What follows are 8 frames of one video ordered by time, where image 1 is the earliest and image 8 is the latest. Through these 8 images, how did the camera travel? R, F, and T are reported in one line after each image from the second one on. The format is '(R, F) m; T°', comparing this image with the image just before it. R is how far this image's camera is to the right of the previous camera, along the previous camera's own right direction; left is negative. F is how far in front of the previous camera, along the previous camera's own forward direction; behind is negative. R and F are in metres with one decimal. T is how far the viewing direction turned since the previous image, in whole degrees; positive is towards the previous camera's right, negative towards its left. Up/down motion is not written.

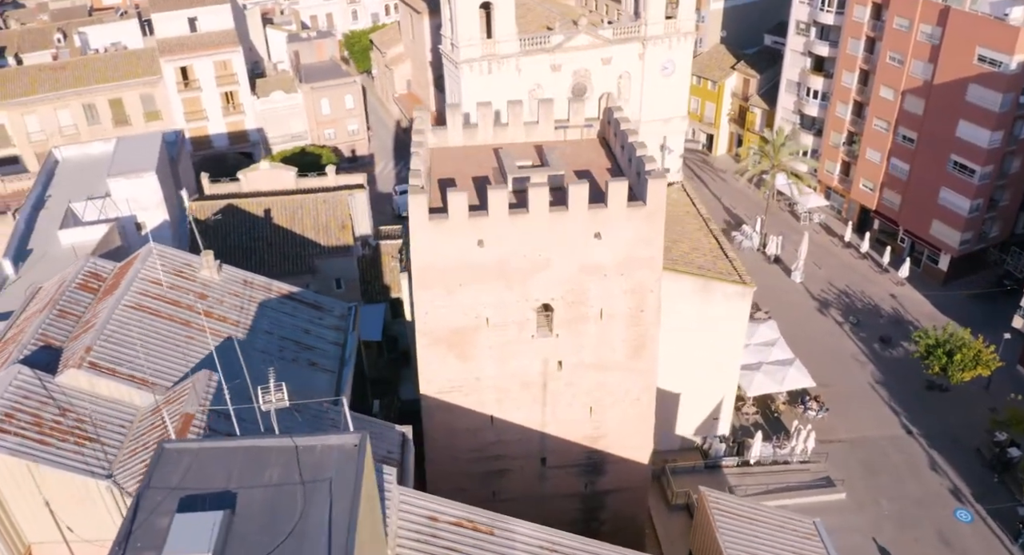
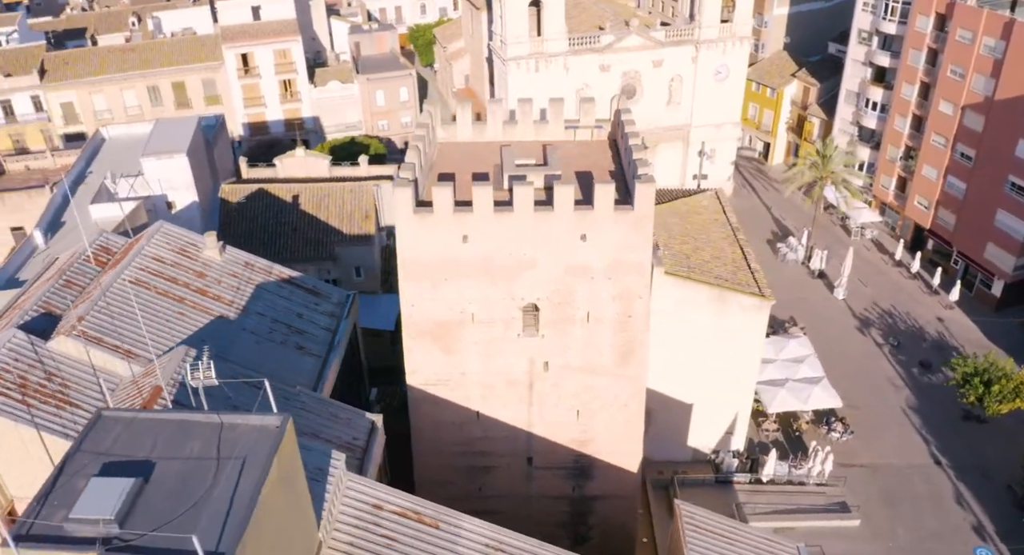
(+1.9, +0.1) m; -5°
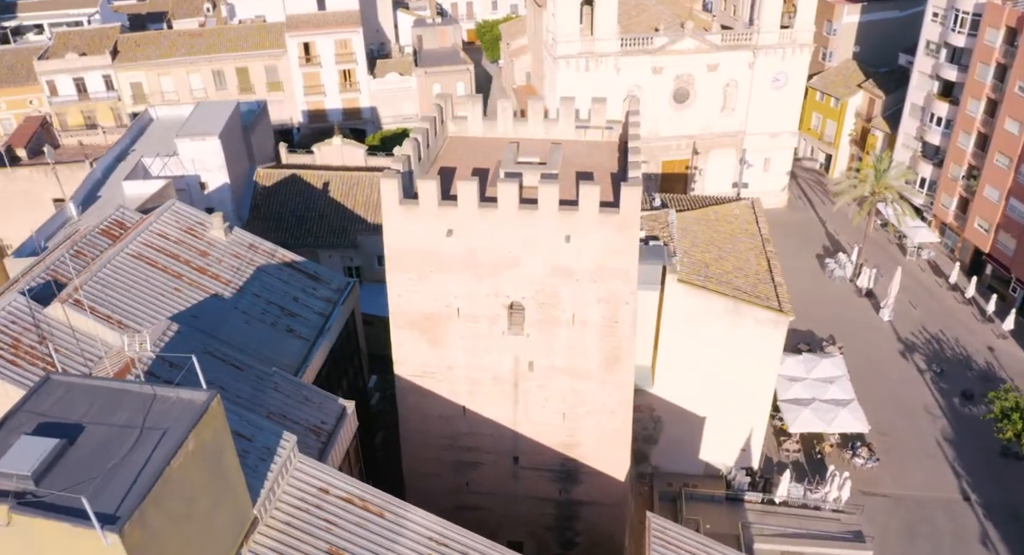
(+2.0, +0.2) m; -5°
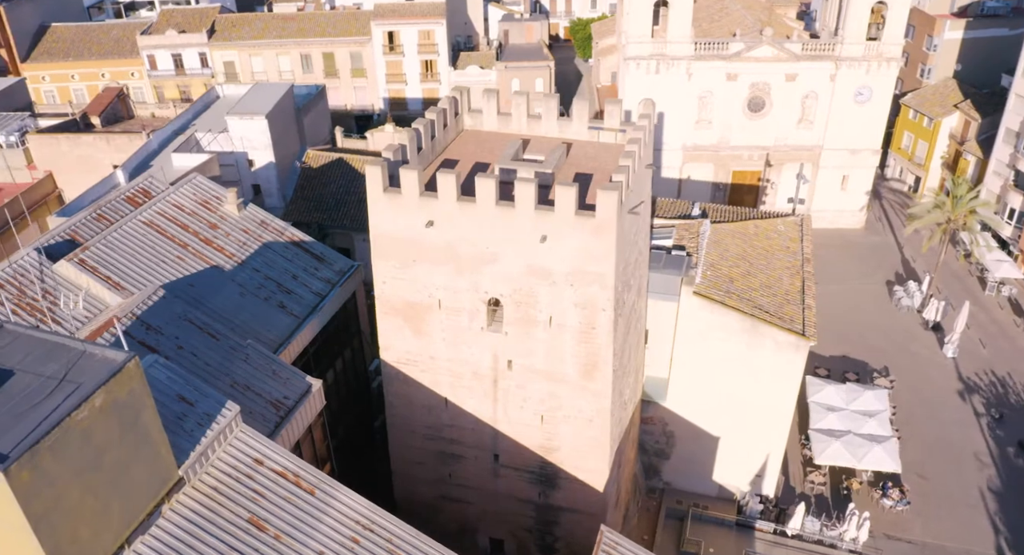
(+2.7, +0.3) m; -7°
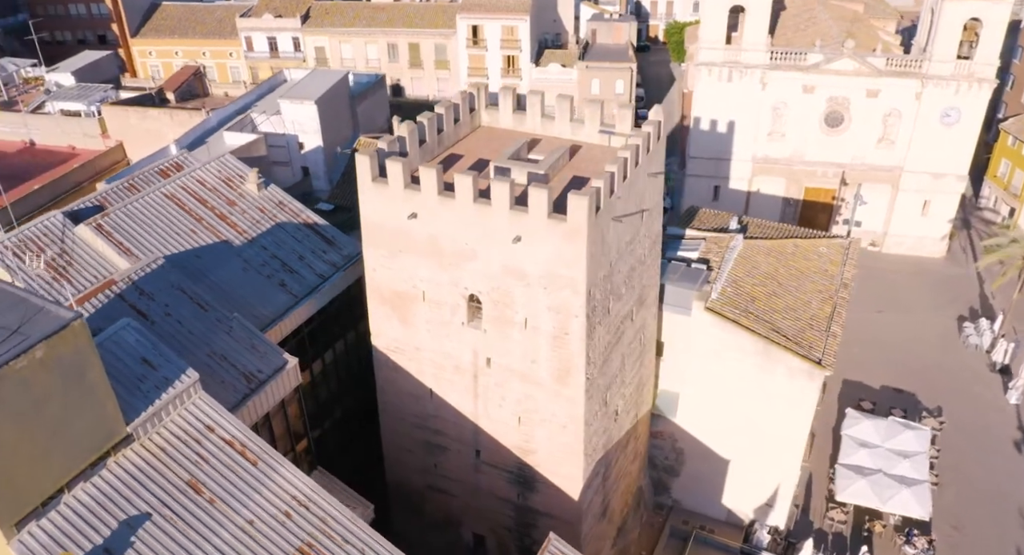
(+2.8, +0.2) m; -7°
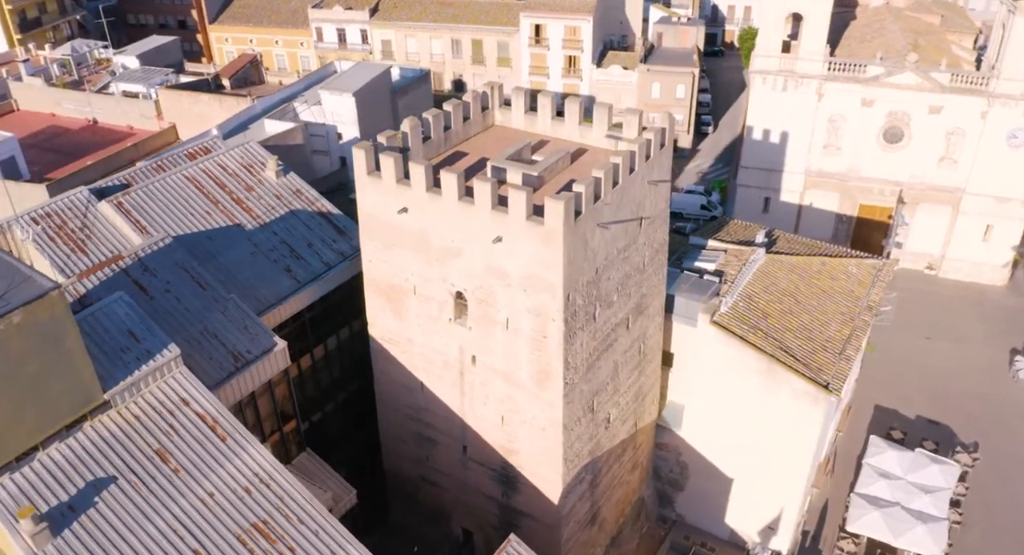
(+2.1, 0.0) m; -6°
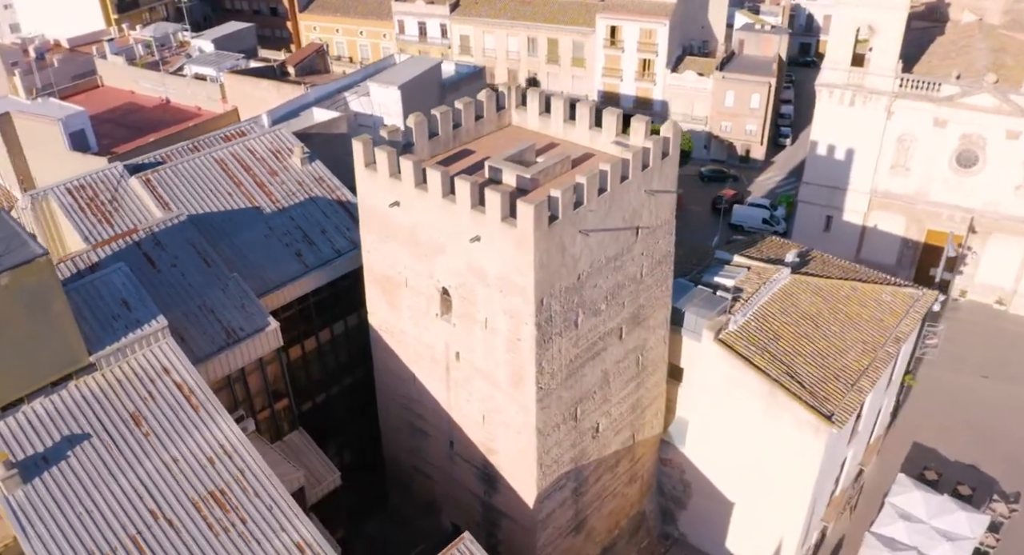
(+2.5, 0.0) m; -7°
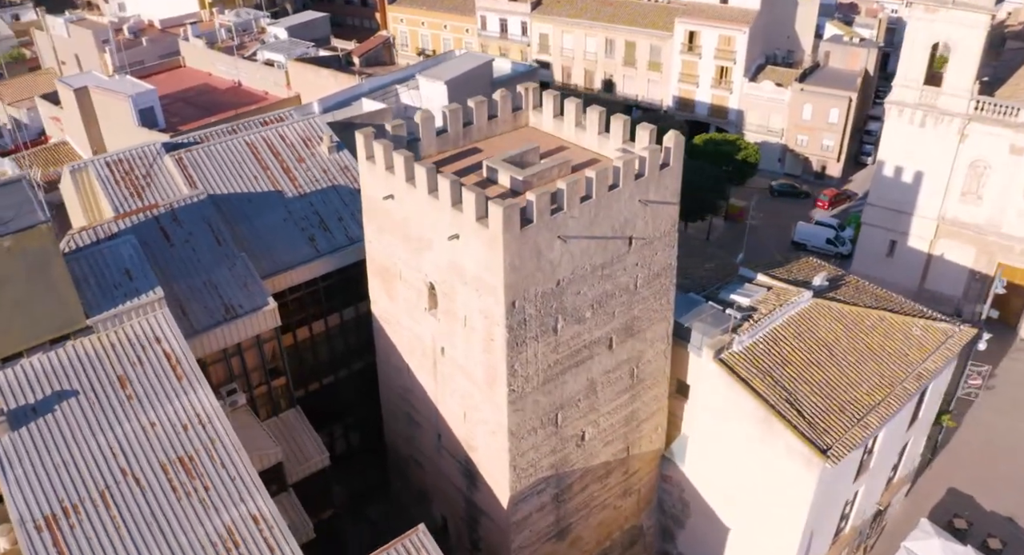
(+2.5, 0.0) m; -7°
